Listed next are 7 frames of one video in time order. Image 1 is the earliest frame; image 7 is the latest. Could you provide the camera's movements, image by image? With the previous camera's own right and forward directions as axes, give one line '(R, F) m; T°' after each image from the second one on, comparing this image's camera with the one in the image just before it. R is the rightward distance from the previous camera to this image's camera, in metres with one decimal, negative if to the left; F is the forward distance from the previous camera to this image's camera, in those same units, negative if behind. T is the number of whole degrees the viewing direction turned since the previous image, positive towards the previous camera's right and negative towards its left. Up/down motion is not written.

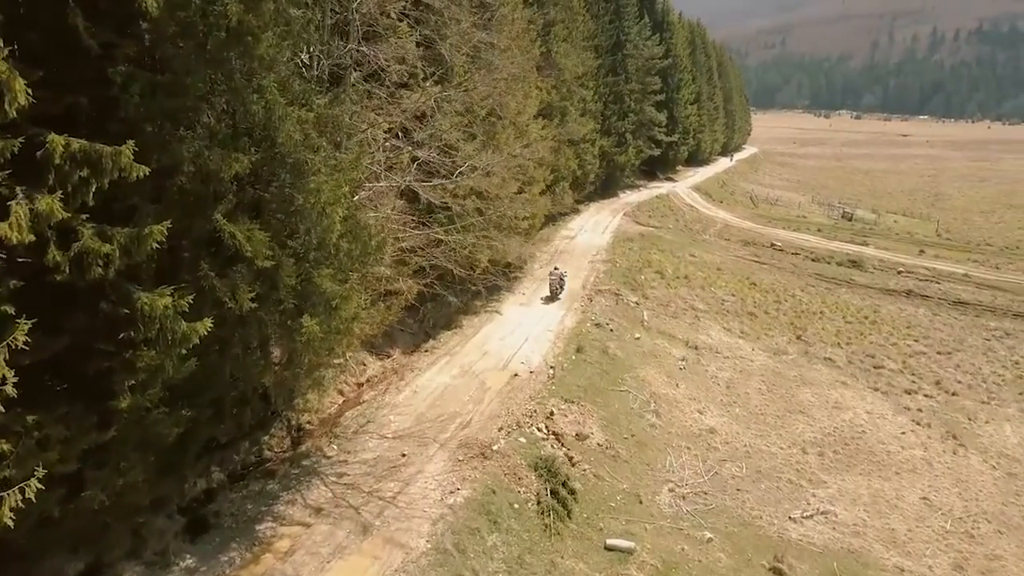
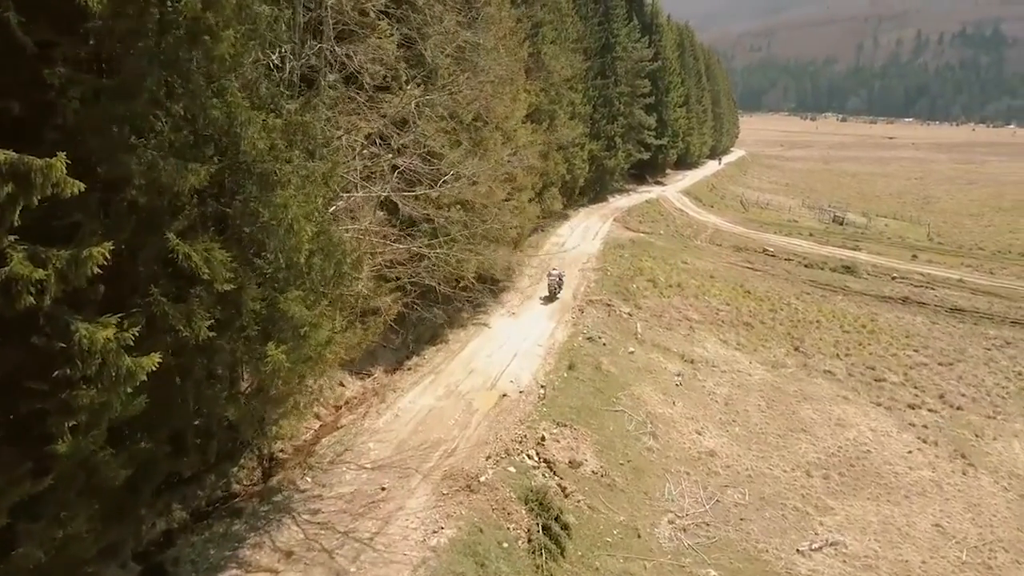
(0.0, +0.9) m; +1°
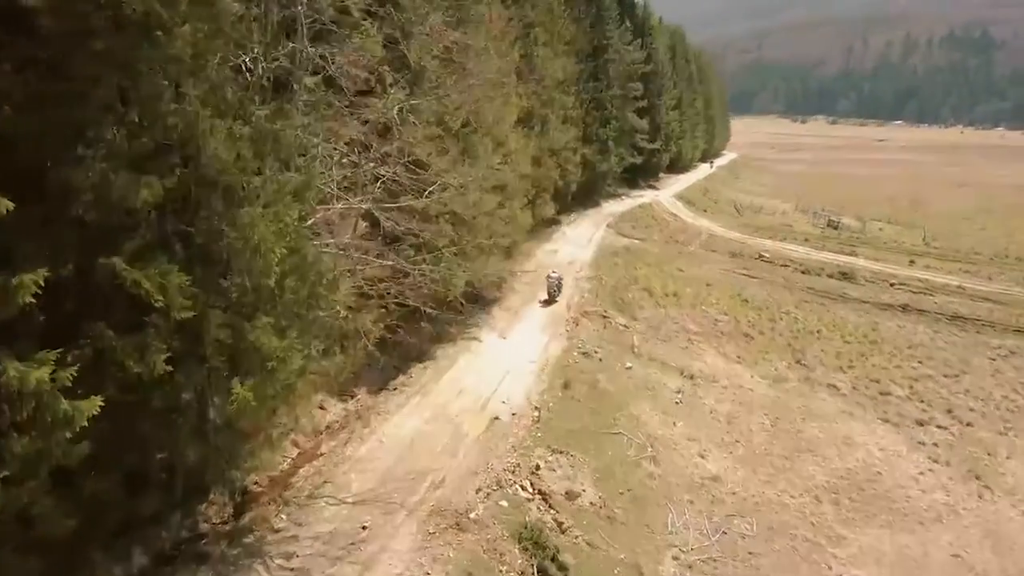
(0.0, +0.9) m; +1°
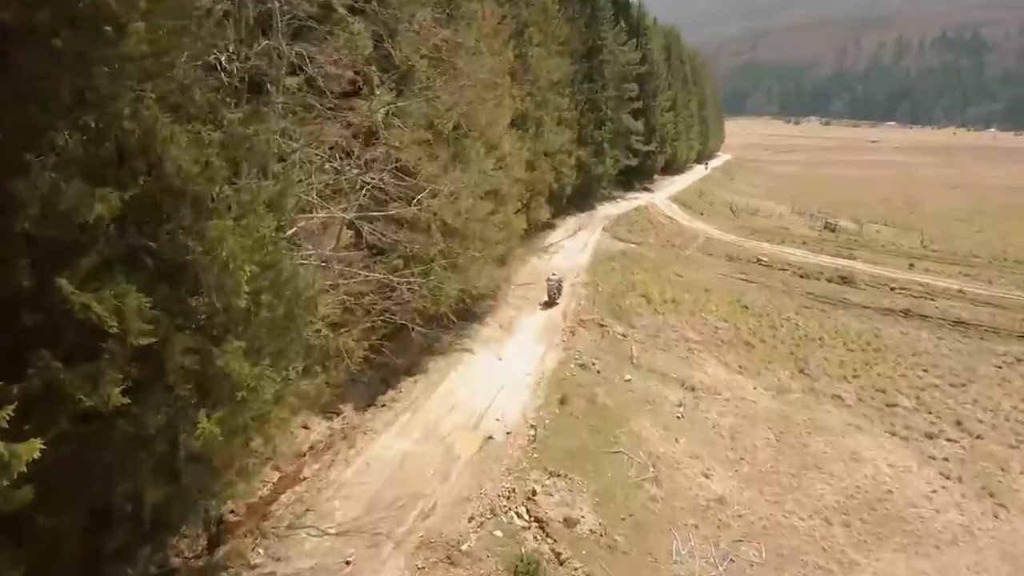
(0.0, +0.7) m; 0°
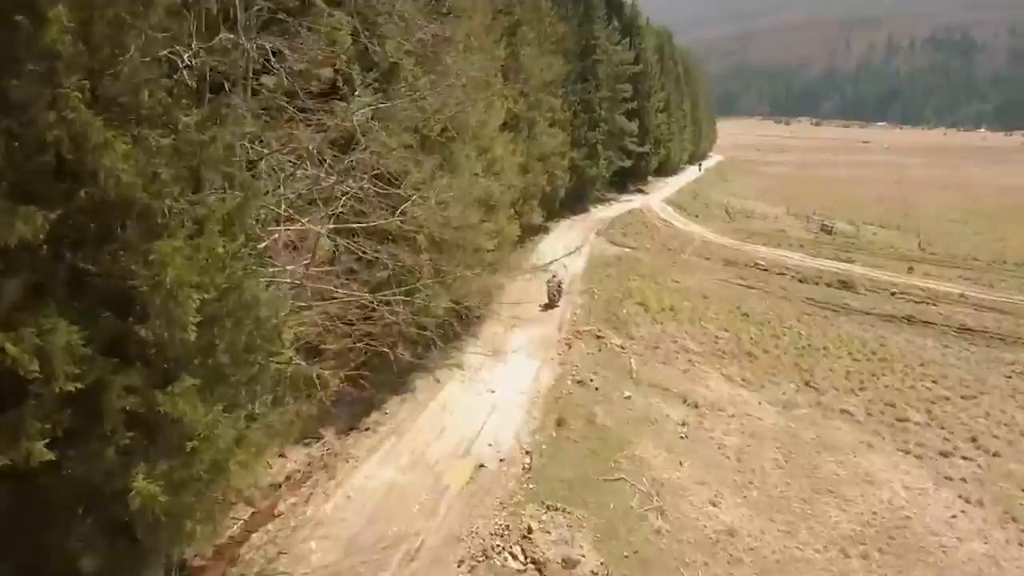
(0.0, +1.0) m; +1°
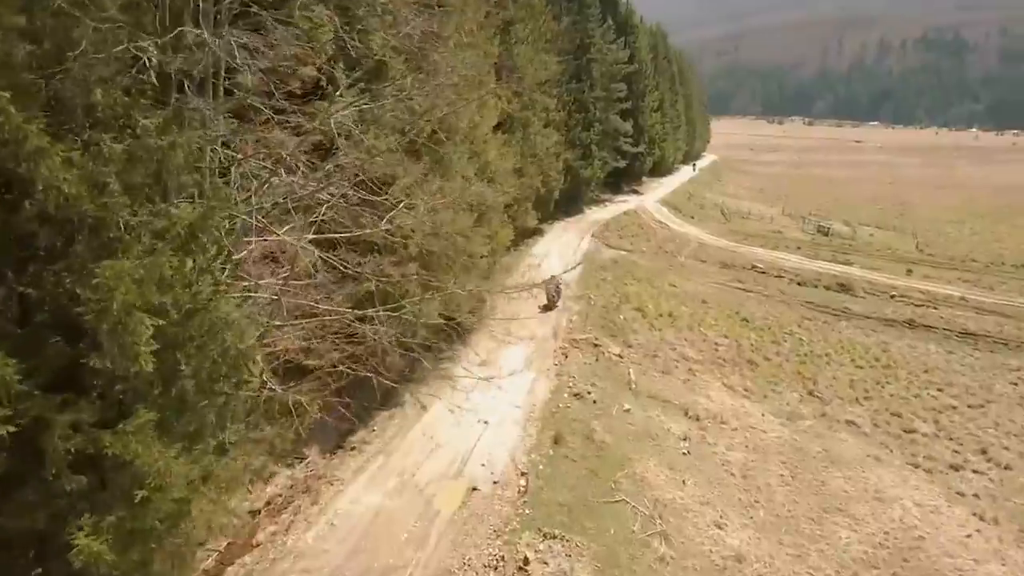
(0.0, +0.7) m; 0°
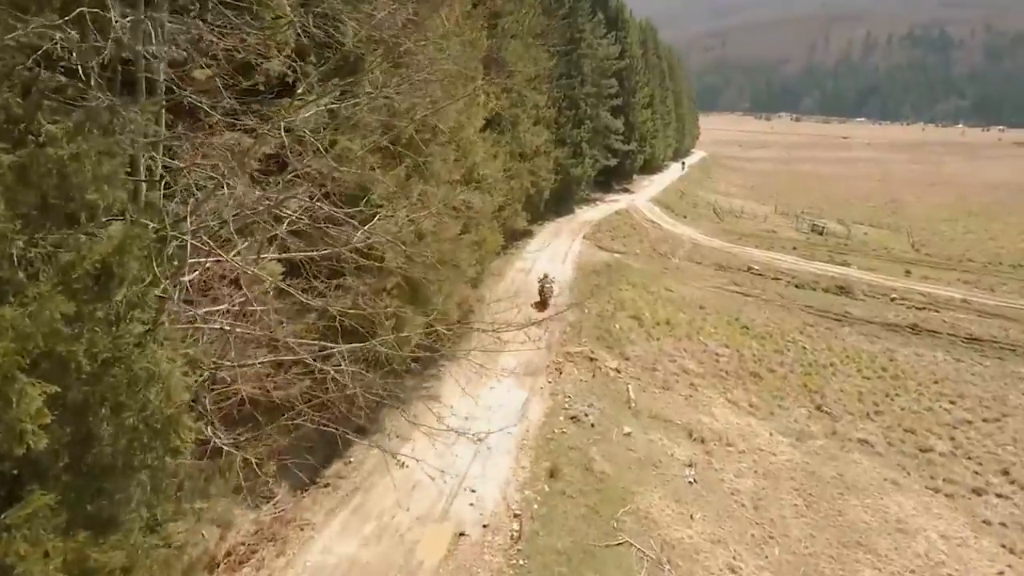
(0.0, +1.3) m; +1°
